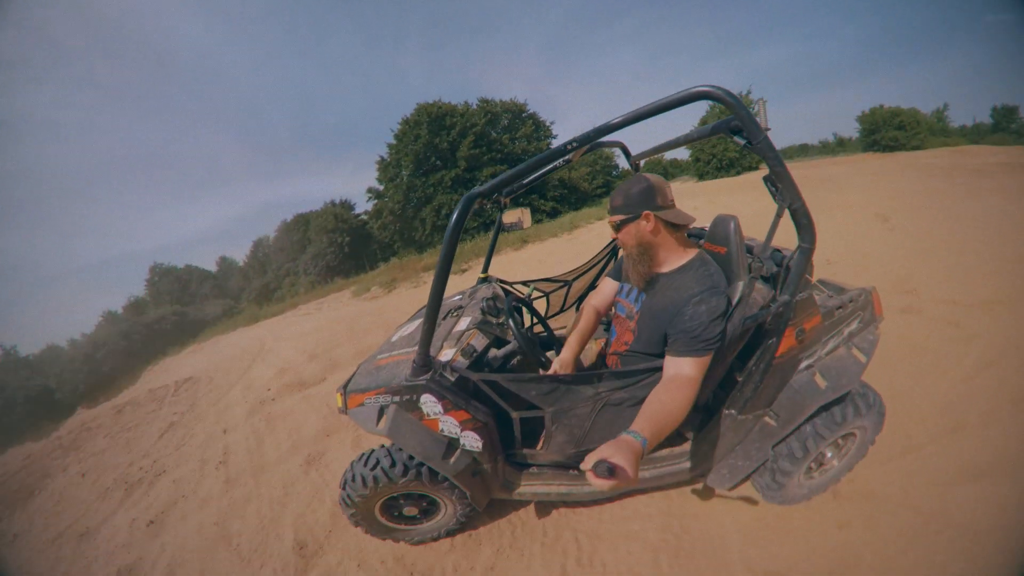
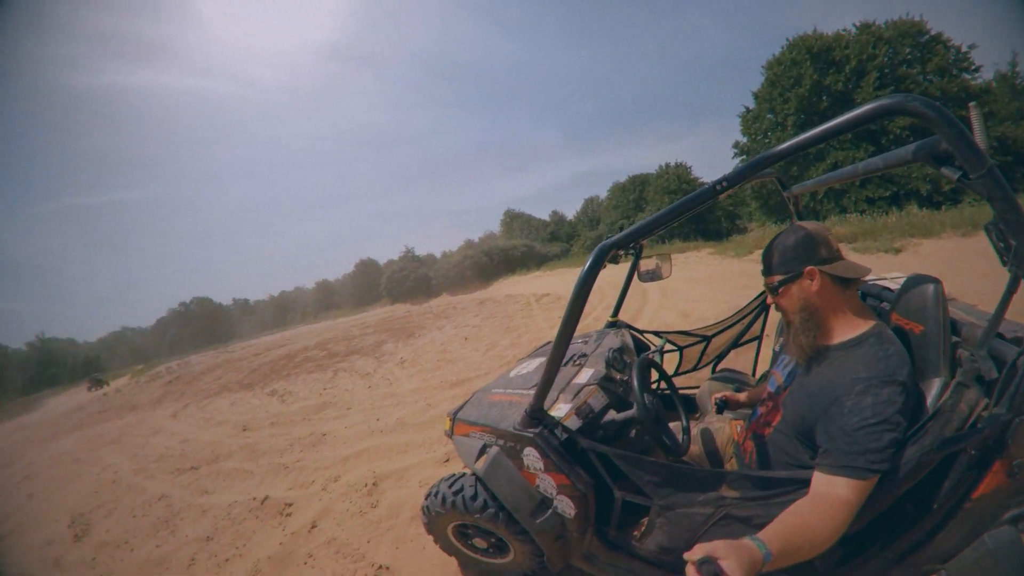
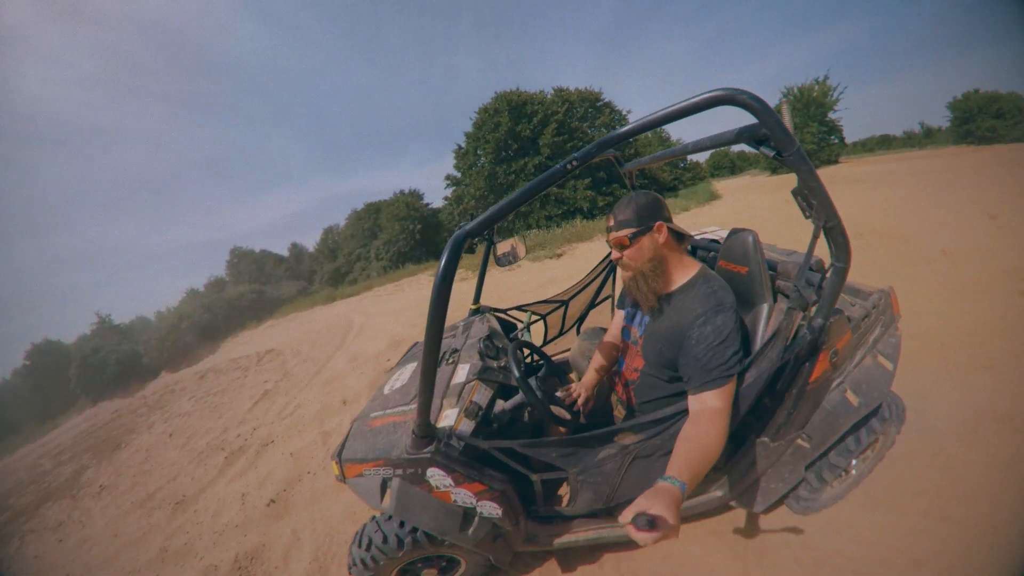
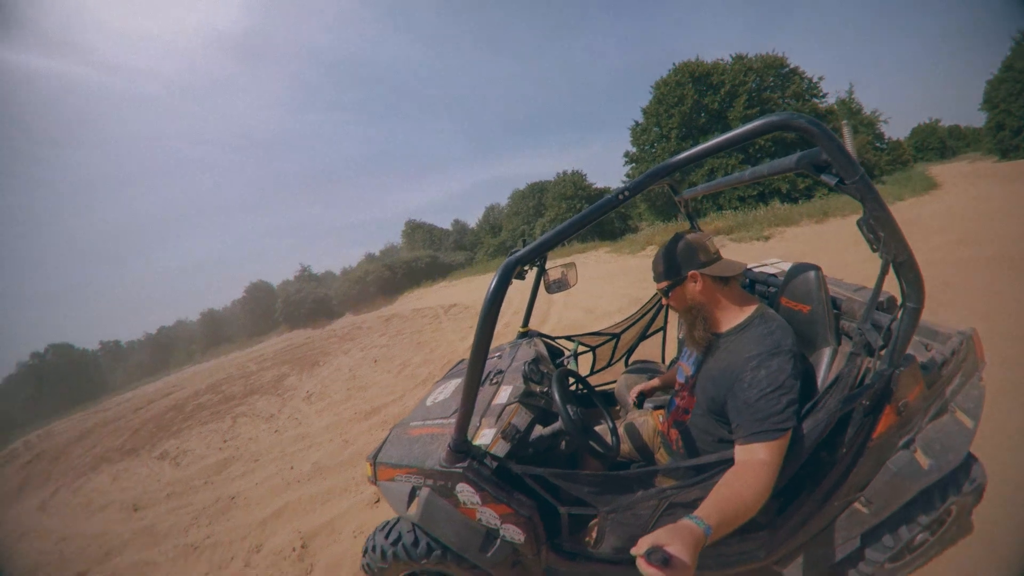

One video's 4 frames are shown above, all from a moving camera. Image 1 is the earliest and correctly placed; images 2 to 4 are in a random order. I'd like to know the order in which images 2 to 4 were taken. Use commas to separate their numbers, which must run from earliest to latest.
3, 4, 2
